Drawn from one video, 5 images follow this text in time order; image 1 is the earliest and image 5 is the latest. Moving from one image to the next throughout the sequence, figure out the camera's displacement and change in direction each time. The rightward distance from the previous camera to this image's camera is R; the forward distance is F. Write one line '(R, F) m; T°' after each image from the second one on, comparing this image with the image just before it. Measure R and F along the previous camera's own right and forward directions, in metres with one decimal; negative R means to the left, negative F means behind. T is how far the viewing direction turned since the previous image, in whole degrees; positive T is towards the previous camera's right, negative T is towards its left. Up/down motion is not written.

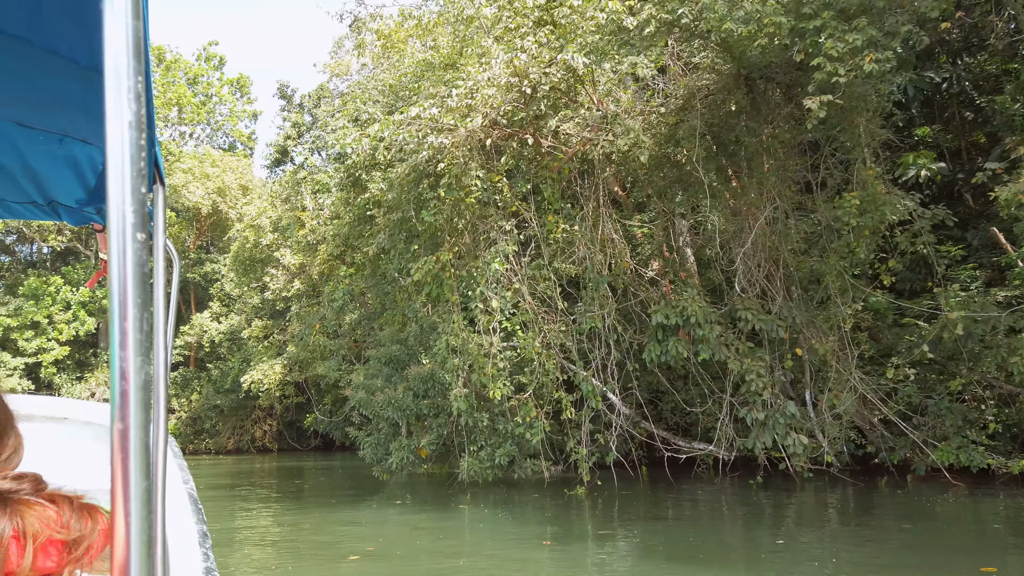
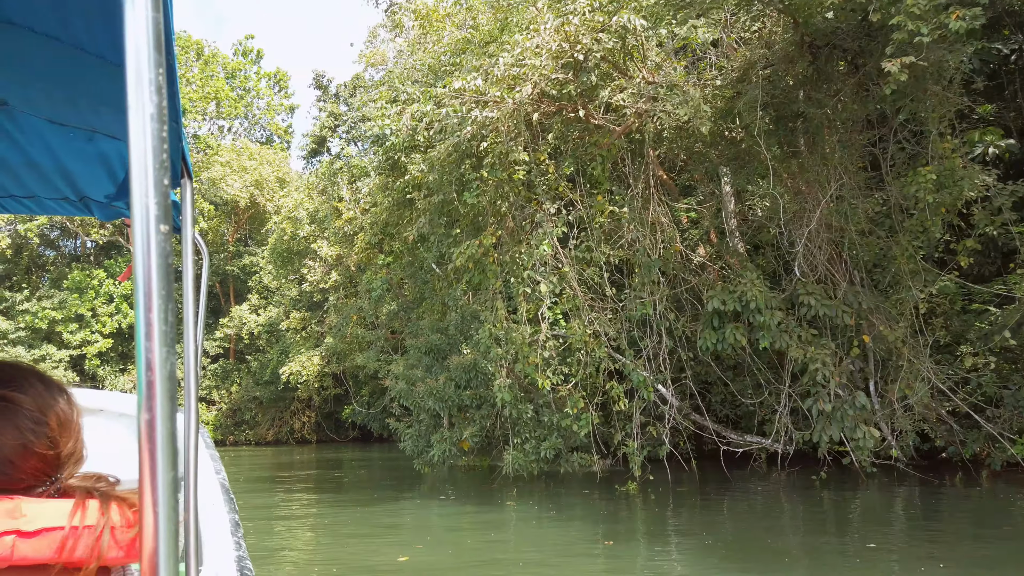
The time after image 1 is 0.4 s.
(-0.1, +0.3) m; -3°
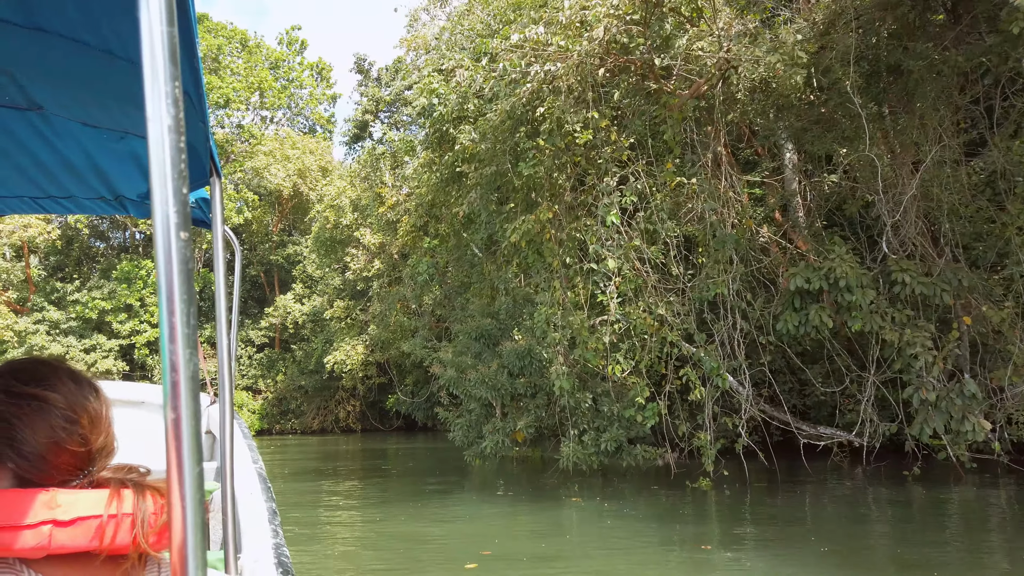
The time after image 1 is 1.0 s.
(-0.1, +0.5) m; -3°
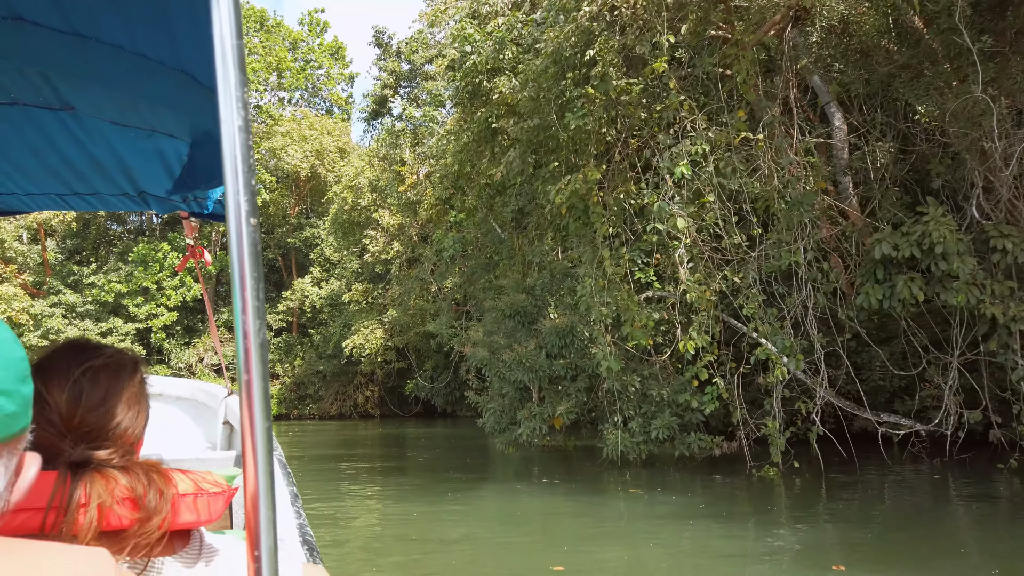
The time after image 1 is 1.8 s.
(-0.2, +0.6) m; -1°
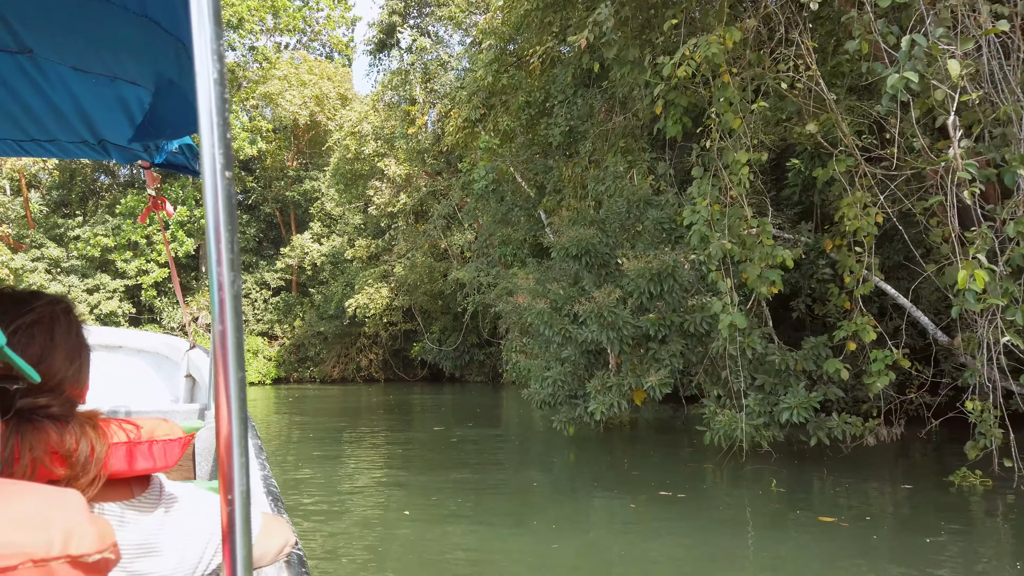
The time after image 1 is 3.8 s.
(-0.4, +1.6) m; 0°
